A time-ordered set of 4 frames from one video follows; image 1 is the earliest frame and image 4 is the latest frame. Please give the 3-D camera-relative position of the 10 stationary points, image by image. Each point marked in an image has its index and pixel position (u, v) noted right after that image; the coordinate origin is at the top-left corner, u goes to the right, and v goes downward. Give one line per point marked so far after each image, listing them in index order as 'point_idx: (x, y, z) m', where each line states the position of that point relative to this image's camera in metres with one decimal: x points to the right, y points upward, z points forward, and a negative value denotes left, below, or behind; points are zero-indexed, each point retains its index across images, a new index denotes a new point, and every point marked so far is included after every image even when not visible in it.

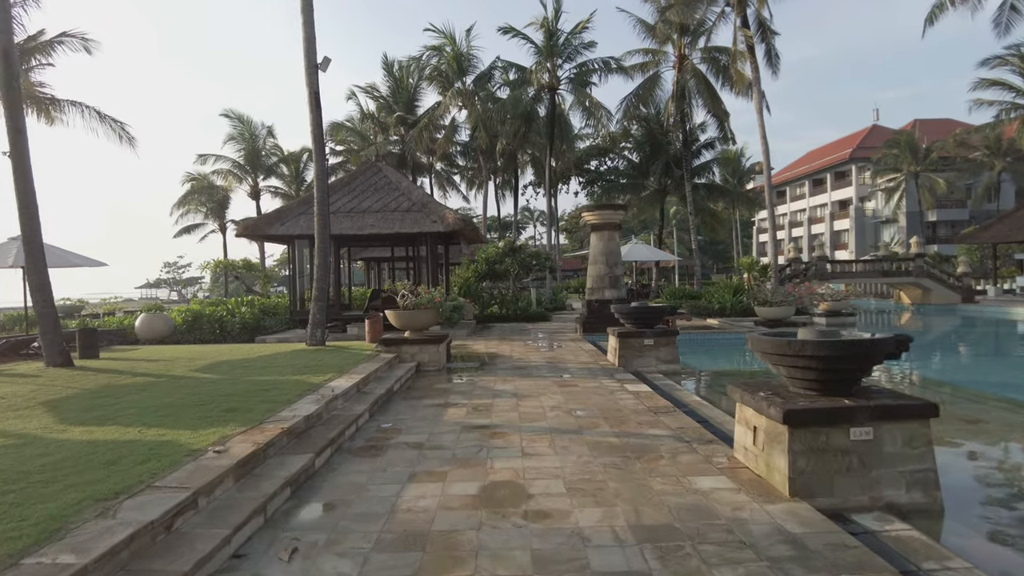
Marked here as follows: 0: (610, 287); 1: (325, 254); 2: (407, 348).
0: (+2.1, 0.0, +14.4) m
1: (-2.8, +0.5, +9.8) m
2: (-1.5, -0.8, +9.4) m
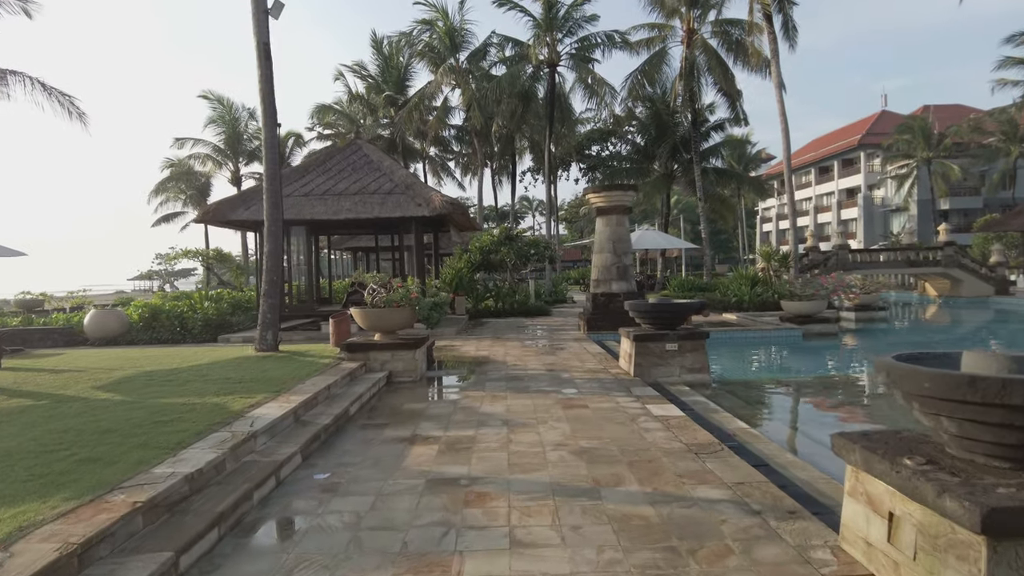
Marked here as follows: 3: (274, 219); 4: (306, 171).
0: (+2.0, +0.2, +12.7) m
1: (-2.9, +0.6, +8.1) m
2: (-1.6, -0.8, +7.7) m
3: (-2.9, +0.8, +8.1) m
4: (-4.3, +2.4, +14.1) m
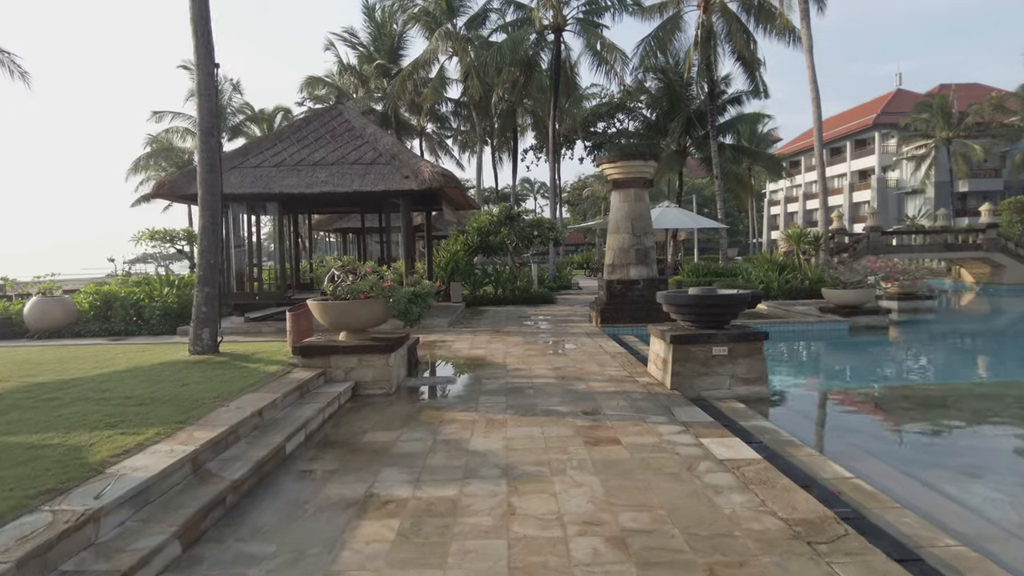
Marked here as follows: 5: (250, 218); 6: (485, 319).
0: (+2.0, +0.4, +11.0) m
1: (-2.8, +0.7, +6.4) m
2: (-1.5, -0.6, +6.0) m
3: (-2.8, +1.0, +6.4) m
4: (-4.3, +2.7, +12.3) m
5: (-4.8, +1.3, +12.4) m
6: (-0.5, -0.6, +12.8) m
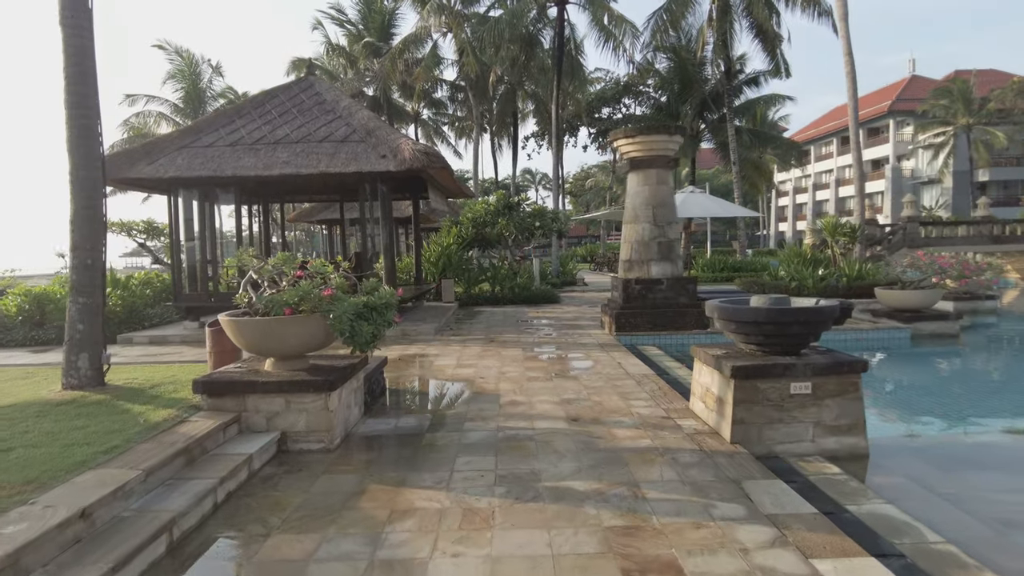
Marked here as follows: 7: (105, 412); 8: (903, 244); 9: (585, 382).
0: (+2.0, +0.4, +9.2) m
1: (-2.9, +0.6, +4.6) m
2: (-1.6, -0.7, +4.2) m
3: (-2.9, +0.9, +4.6) m
4: (-4.3, +2.7, +10.5) m
5: (-4.9, +1.3, +10.6) m
6: (-0.5, -0.6, +11.0) m
7: (-2.5, -0.8, +4.2) m
8: (+10.1, +1.2, +17.4) m
9: (+0.6, -0.8, +6.1) m
